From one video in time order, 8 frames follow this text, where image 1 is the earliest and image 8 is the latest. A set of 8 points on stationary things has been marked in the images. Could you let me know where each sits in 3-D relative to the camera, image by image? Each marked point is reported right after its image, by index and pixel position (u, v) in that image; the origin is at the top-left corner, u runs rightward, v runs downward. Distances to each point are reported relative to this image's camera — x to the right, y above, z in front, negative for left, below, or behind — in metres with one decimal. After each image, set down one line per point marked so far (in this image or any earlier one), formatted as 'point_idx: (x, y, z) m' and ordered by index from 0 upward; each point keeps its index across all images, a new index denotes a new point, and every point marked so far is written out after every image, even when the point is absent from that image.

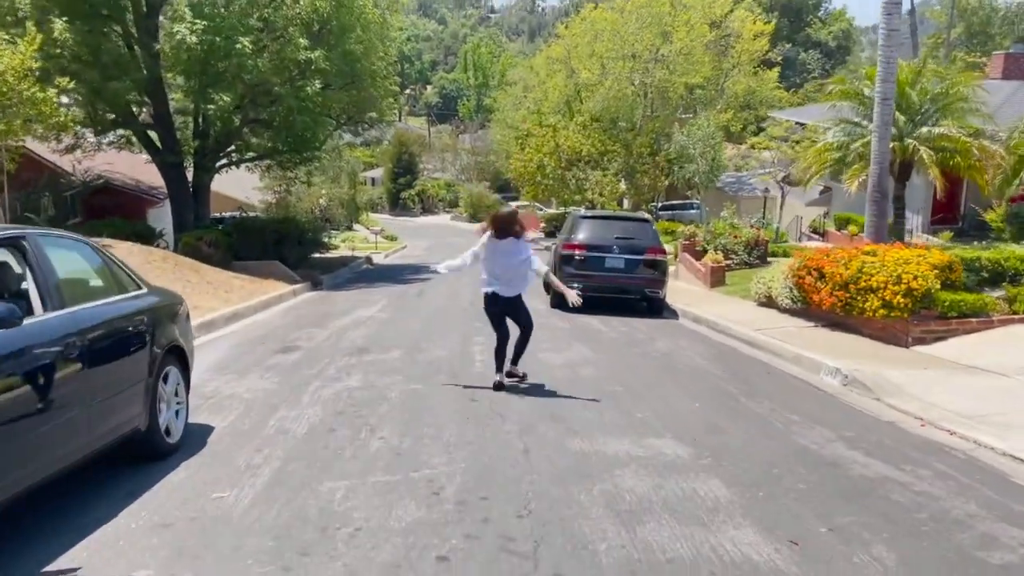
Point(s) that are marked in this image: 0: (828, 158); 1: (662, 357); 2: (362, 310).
0: (+6.5, +2.7, +17.2) m
1: (+2.0, -0.9, +11.1) m
2: (-3.1, -0.4, +16.9) m
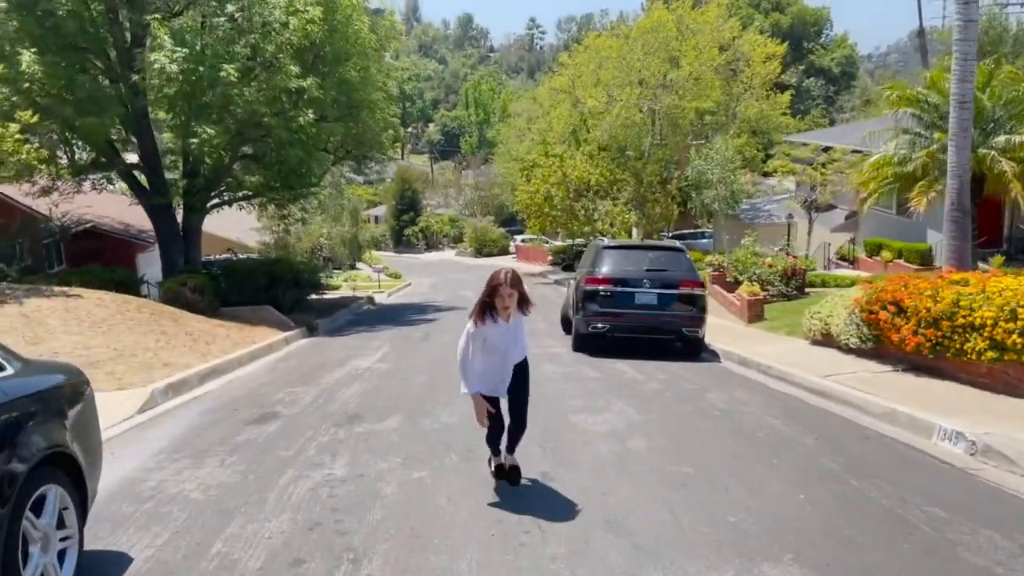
0: (+6.8, +2.1, +15.2) m
1: (+2.3, -1.4, +9.0) m
2: (-2.7, -1.3, +14.8) m
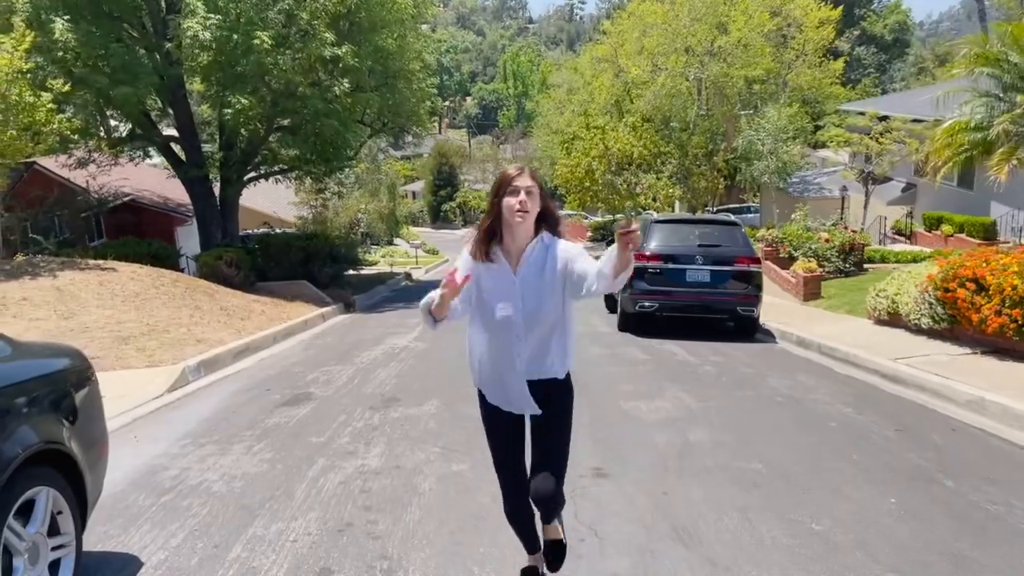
0: (+7.5, +2.5, +14.2) m
1: (+2.8, -1.2, +8.3) m
2: (-2.0, -0.9, +14.3) m
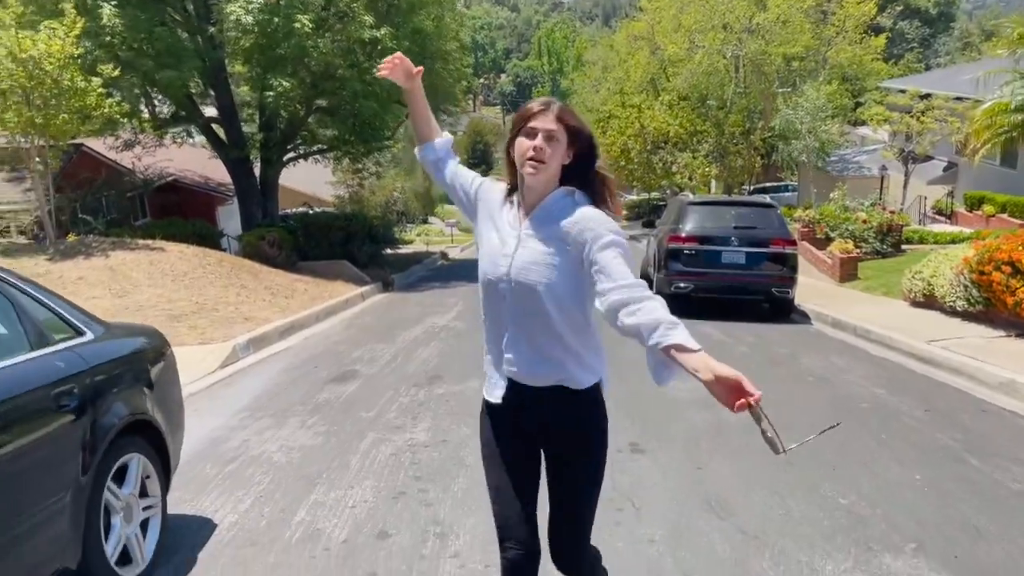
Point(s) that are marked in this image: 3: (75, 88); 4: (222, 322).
0: (+8.2, +2.8, +14.1) m
1: (+3.2, -1.0, +8.5) m
2: (-1.3, -0.5, +14.7) m
3: (-8.6, +4.0, +16.4) m
4: (-4.5, -0.5, +13.0) m
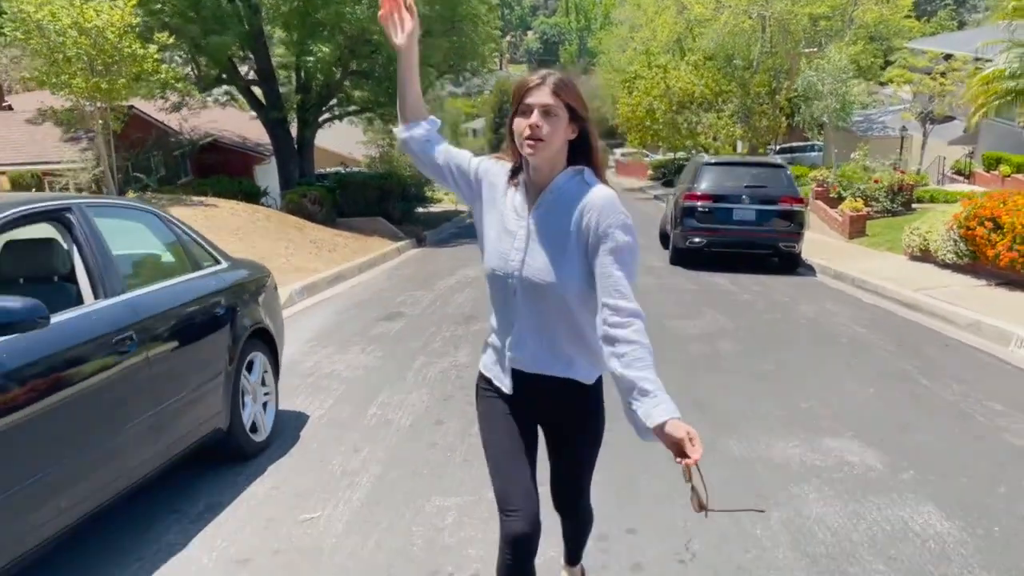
0: (+8.7, +3.6, +15.0) m
1: (+3.5, -0.4, +9.7) m
2: (-0.8, +0.4, +16.0) m
3: (-8.0, +5.0, +17.7) m
4: (-4.1, +0.3, +14.4) m
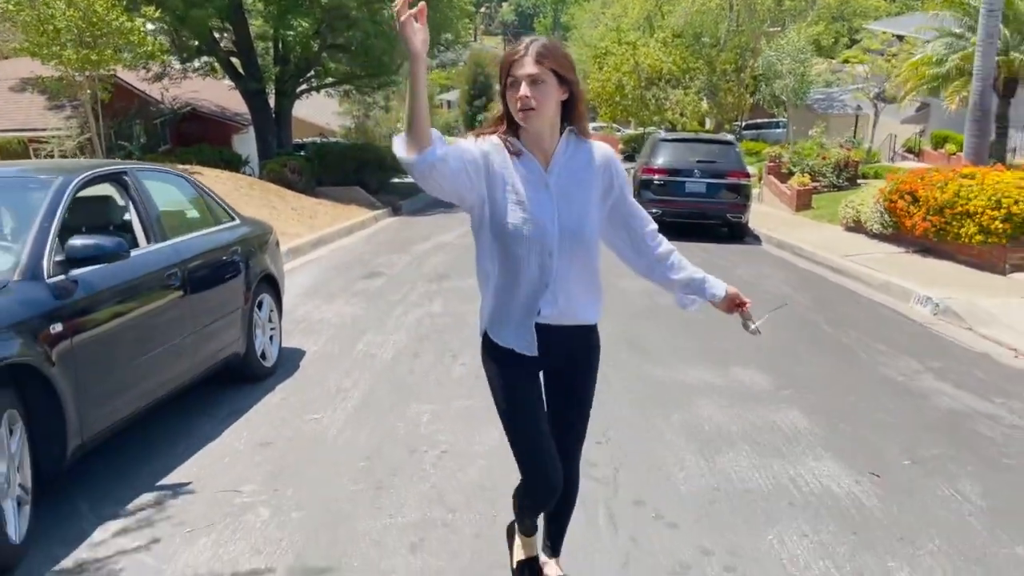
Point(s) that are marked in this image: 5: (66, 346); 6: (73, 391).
0: (+8.1, +4.2, +16.3) m
1: (+3.0, +0.1, +11.0) m
2: (-1.5, +1.1, +17.1) m
3: (-8.7, +5.8, +18.5) m
4: (-4.6, +1.0, +15.4) m
5: (-2.1, -0.3, +4.0) m
6: (-2.1, -0.5, +4.0) m
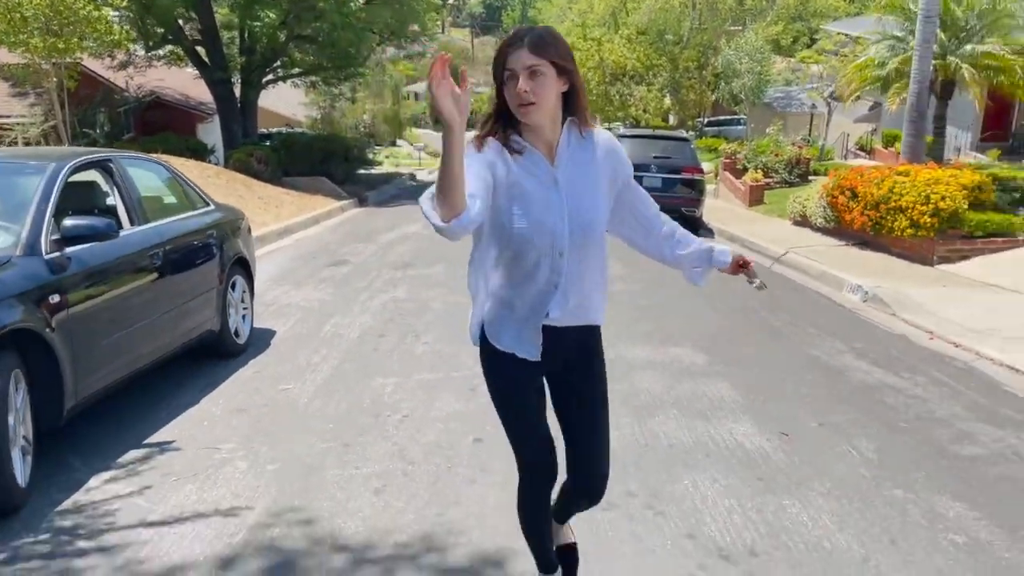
0: (+7.4, +4.4, +17.1) m
1: (+2.5, +0.2, +11.6) m
2: (-2.2, +1.3, +17.6) m
3: (-9.5, +6.1, +18.6) m
4: (-5.3, +1.2, +15.7) m
5: (-2.4, -0.1, +4.4) m
6: (-2.4, -0.4, +4.4) m
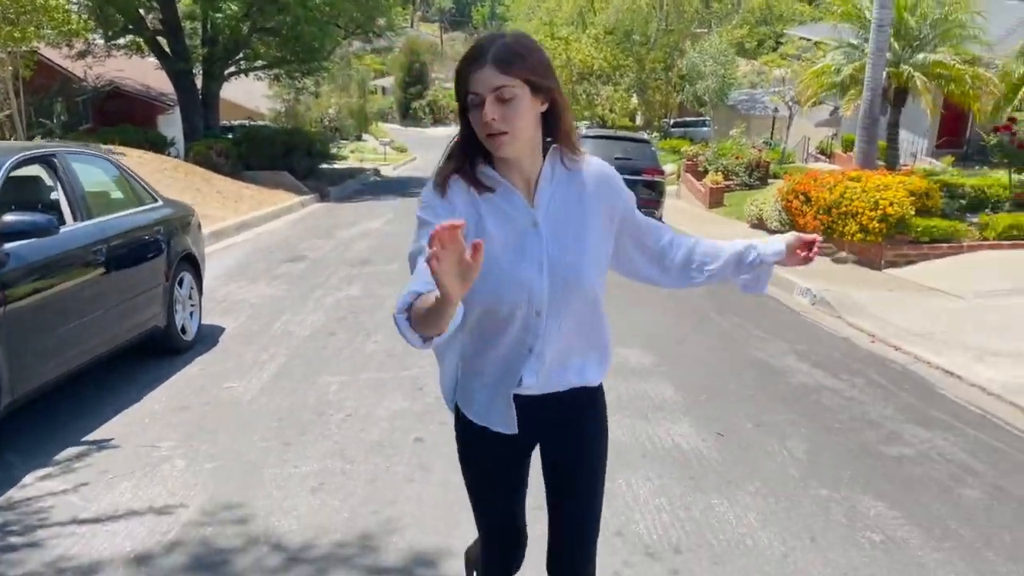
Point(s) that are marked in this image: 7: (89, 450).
0: (+6.6, +4.3, +17.4) m
1: (+1.9, +0.2, +11.8) m
2: (-3.1, +1.4, +17.5) m
3: (-10.3, +6.2, +18.2) m
4: (-6.1, +1.3, +15.5) m
5: (-2.7, -0.1, +4.4) m
6: (-2.7, -0.4, +4.4) m
7: (-2.4, -0.9, +4.6) m
